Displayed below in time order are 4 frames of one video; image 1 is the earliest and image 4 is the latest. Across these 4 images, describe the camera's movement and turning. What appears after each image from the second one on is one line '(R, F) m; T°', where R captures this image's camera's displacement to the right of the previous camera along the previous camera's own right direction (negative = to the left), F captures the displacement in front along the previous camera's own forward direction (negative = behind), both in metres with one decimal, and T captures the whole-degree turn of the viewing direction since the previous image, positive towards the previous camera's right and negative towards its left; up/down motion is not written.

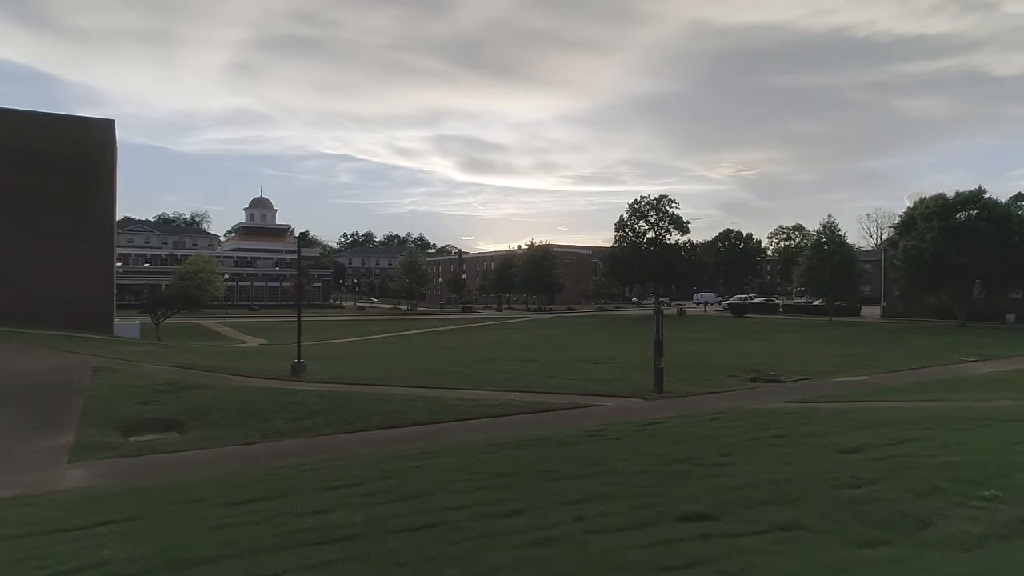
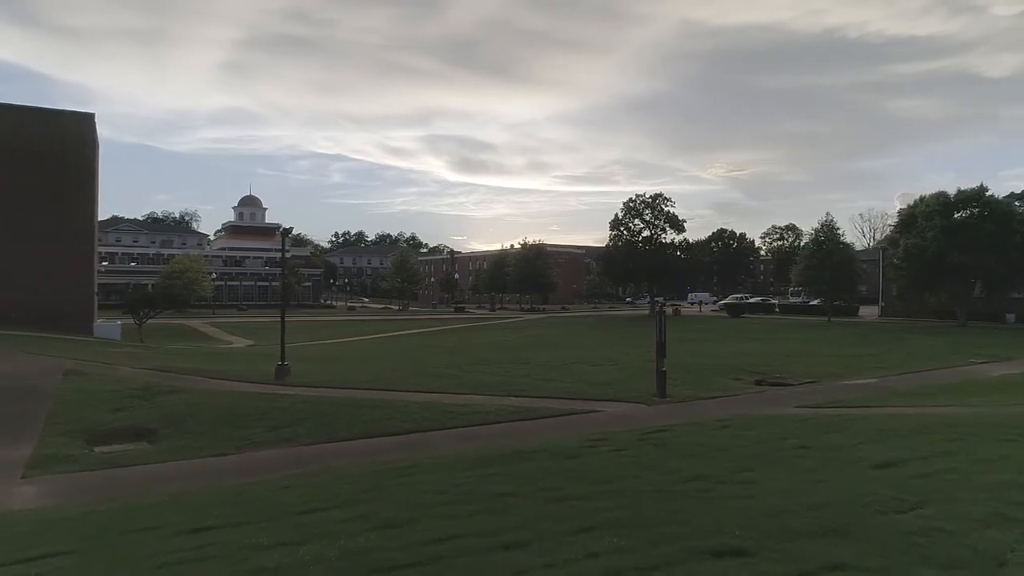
(-0.1, +0.8) m; +1°
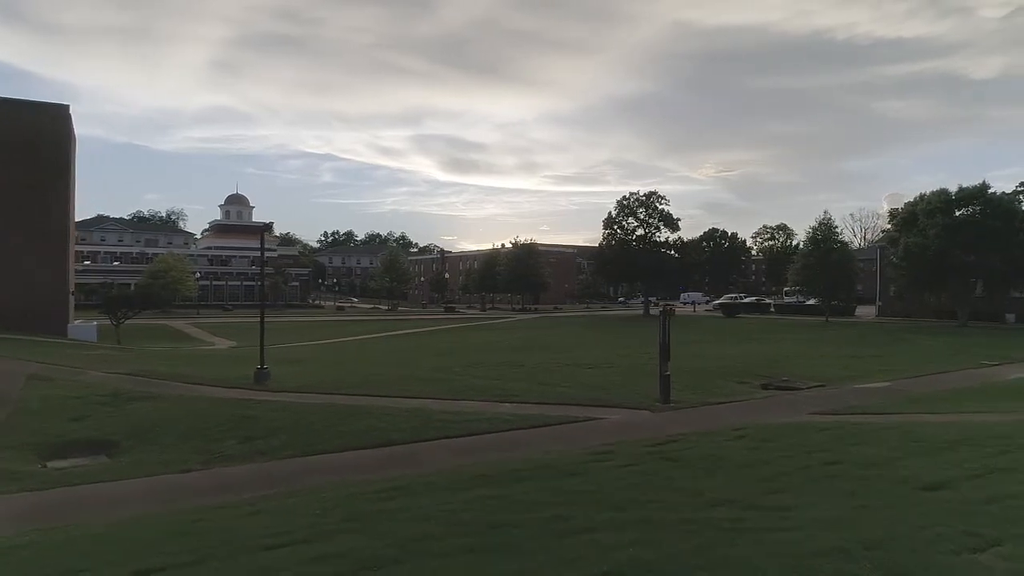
(-0.1, +1.0) m; +1°
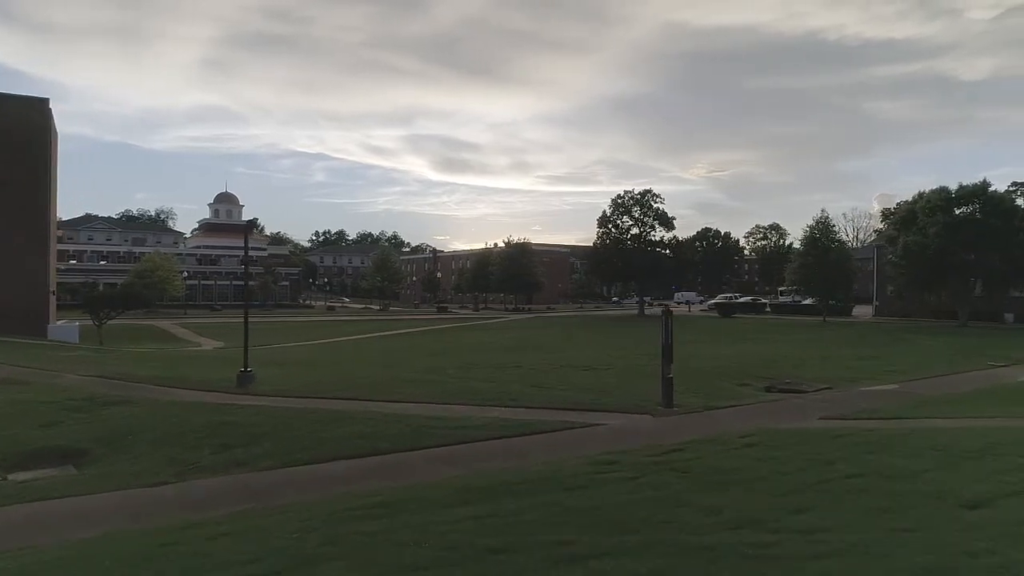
(-0.1, +0.7) m; +1°
